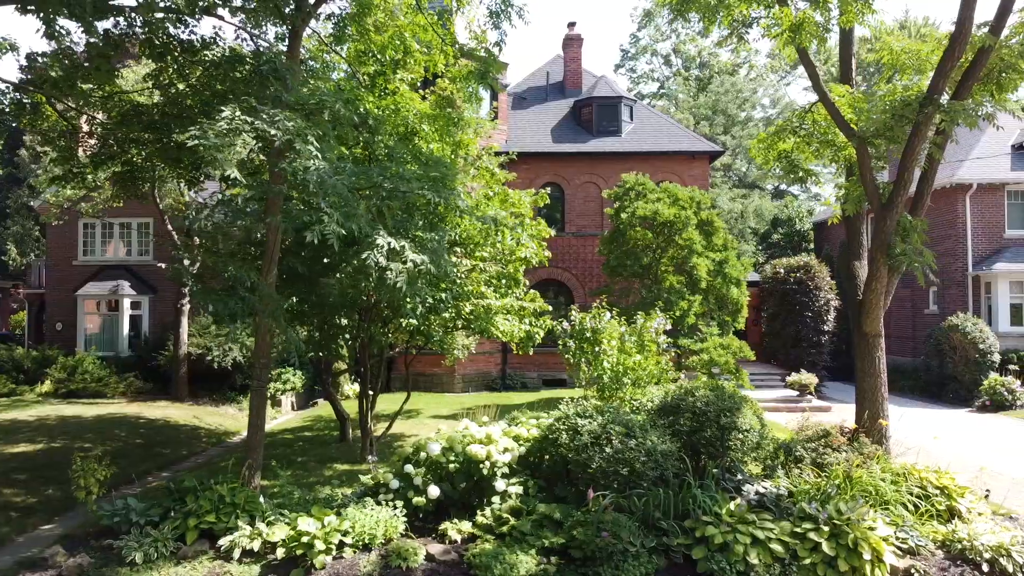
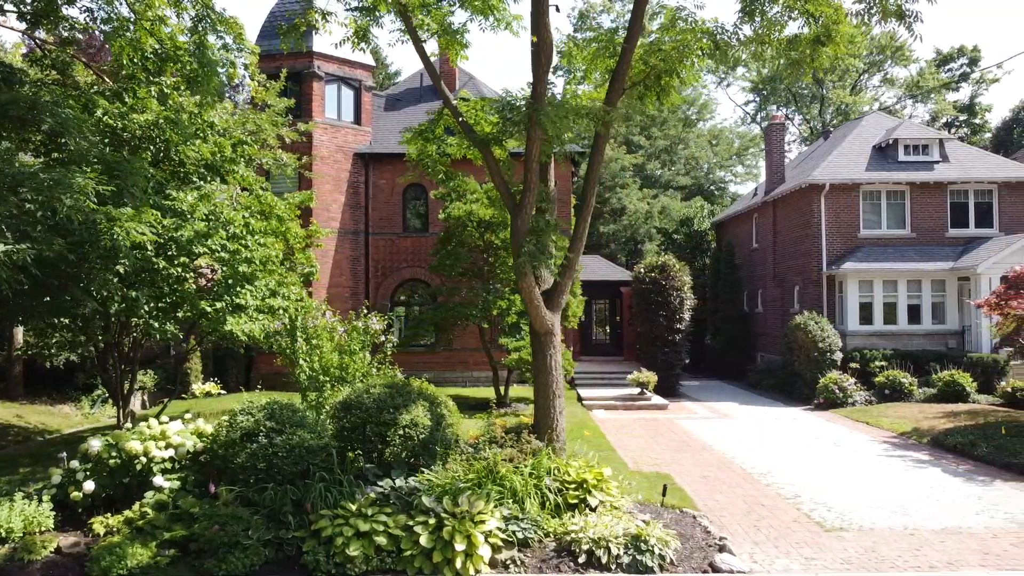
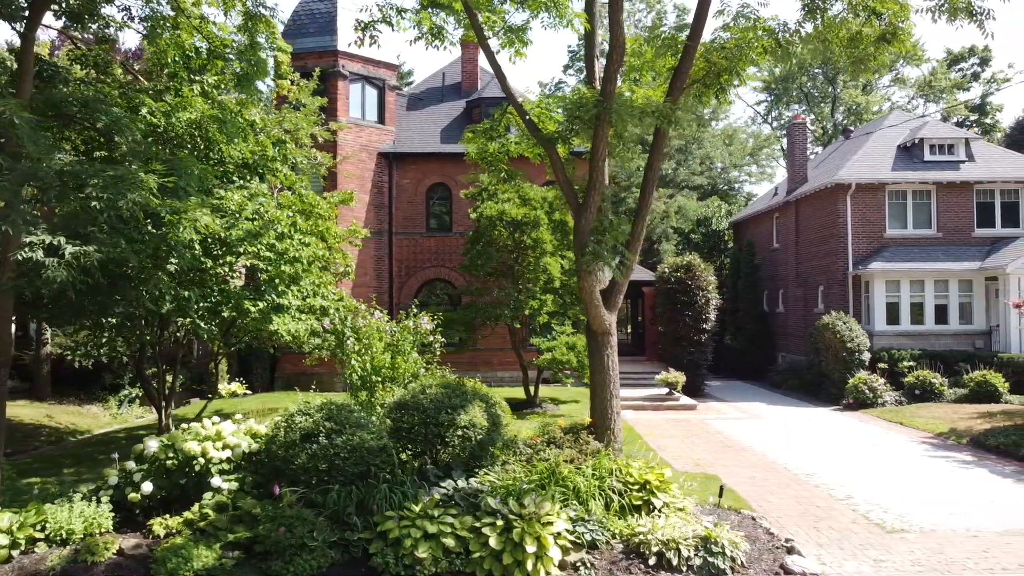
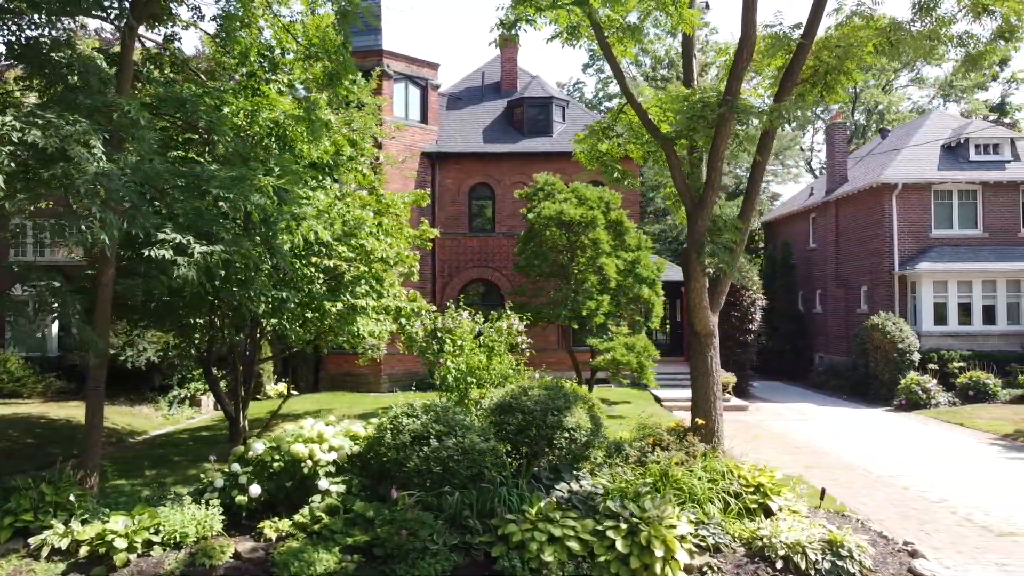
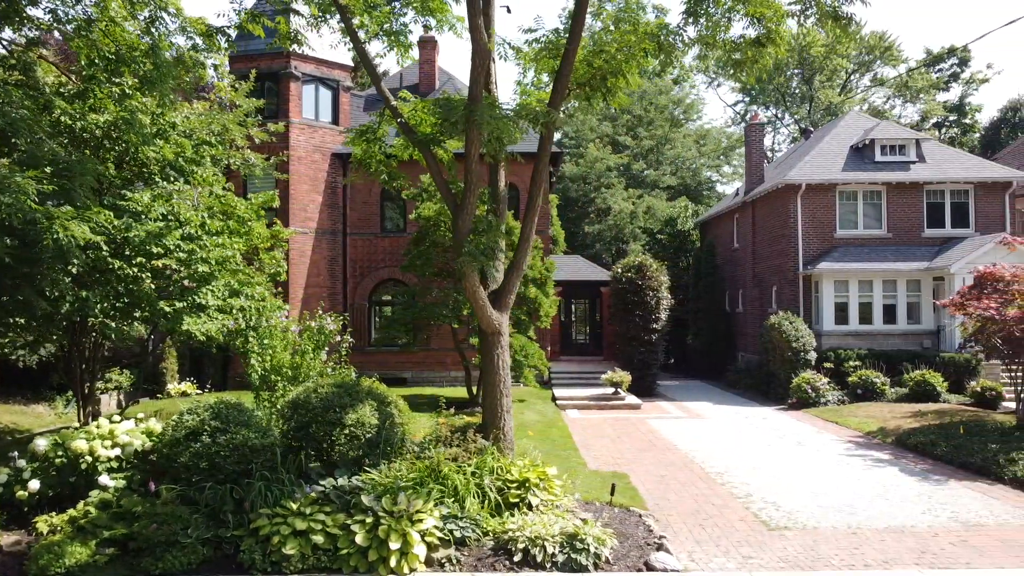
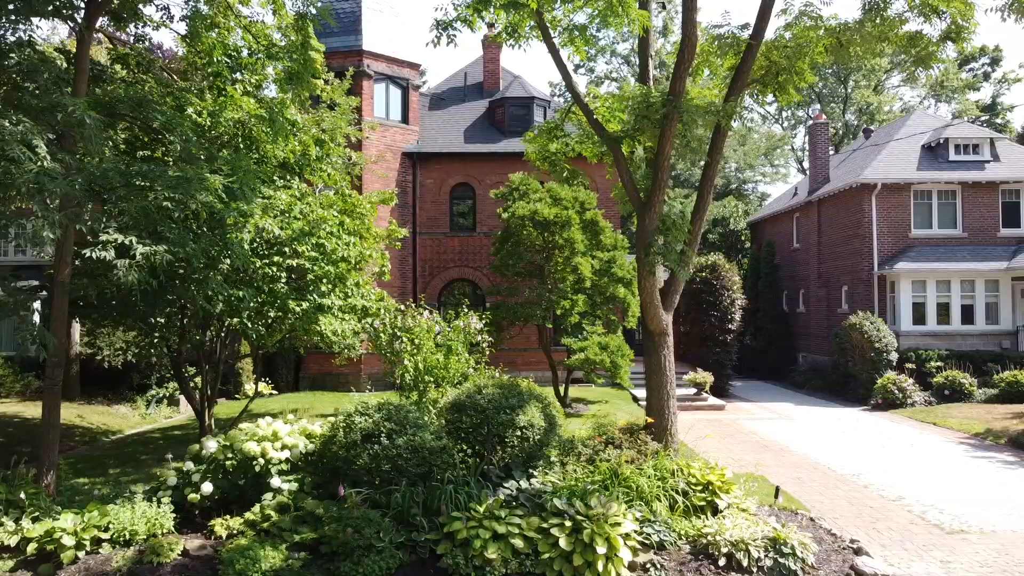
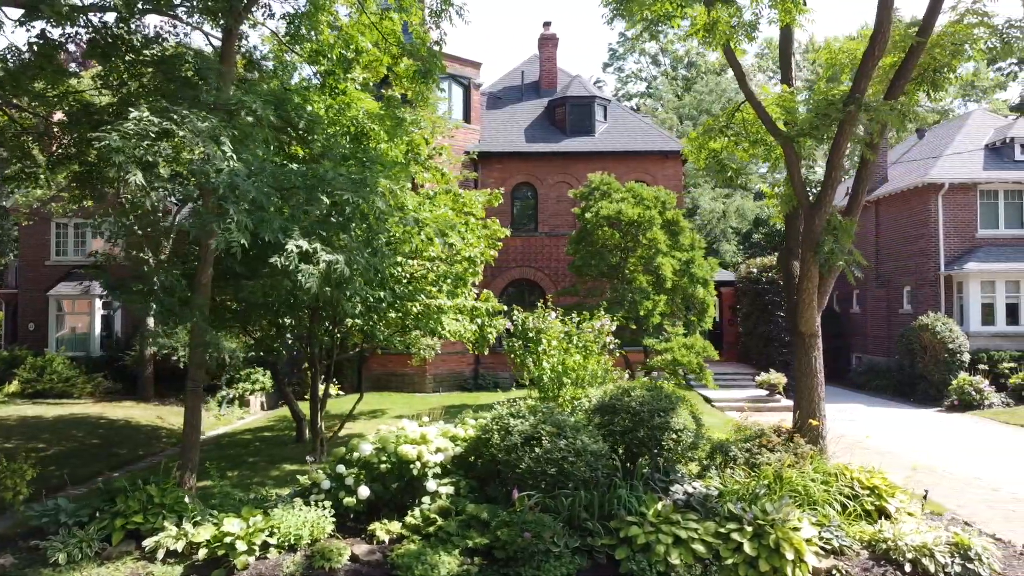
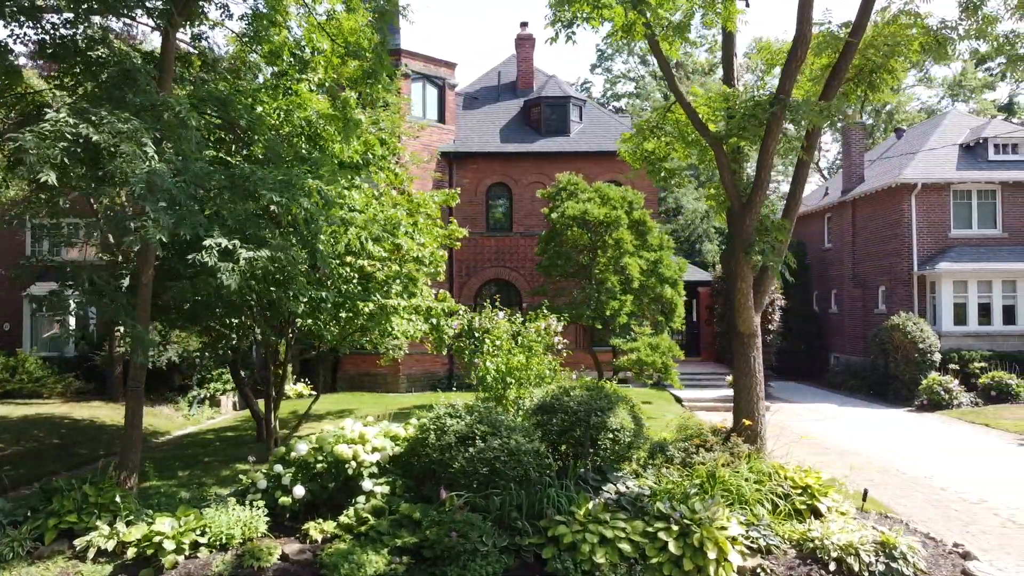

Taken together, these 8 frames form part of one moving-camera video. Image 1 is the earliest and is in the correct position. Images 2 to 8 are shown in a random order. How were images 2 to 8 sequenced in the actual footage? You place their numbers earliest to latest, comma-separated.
7, 8, 4, 6, 3, 2, 5
